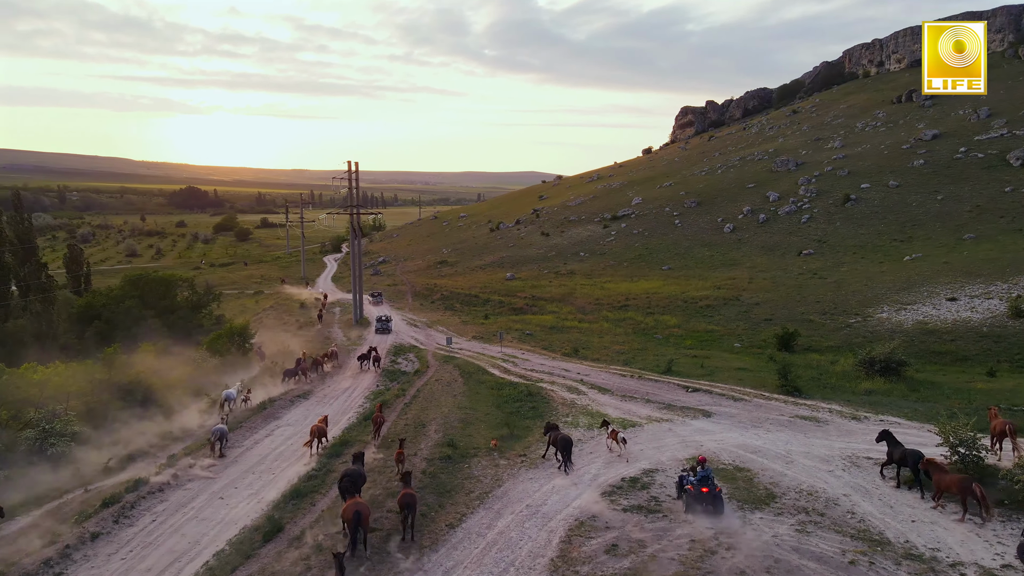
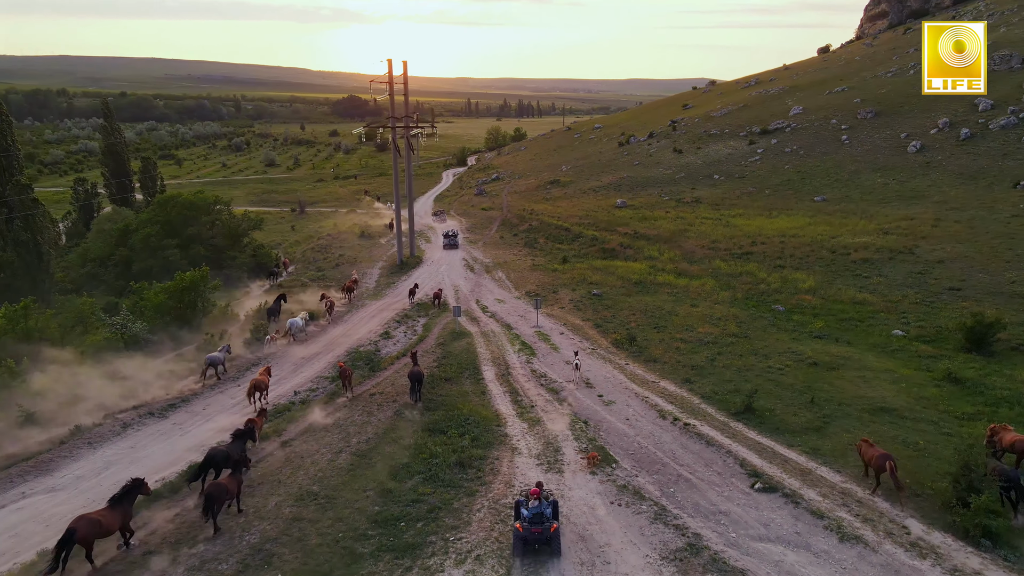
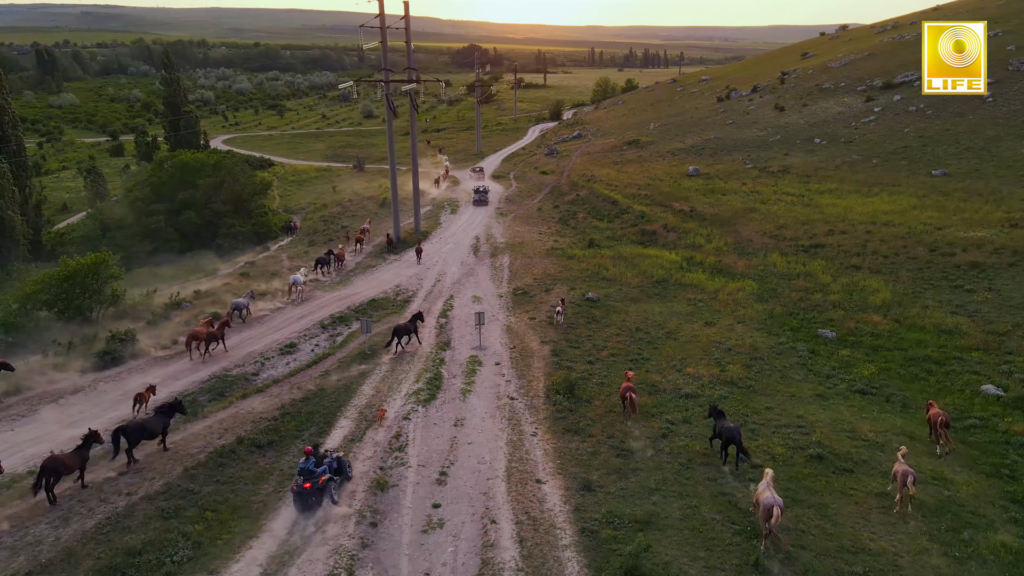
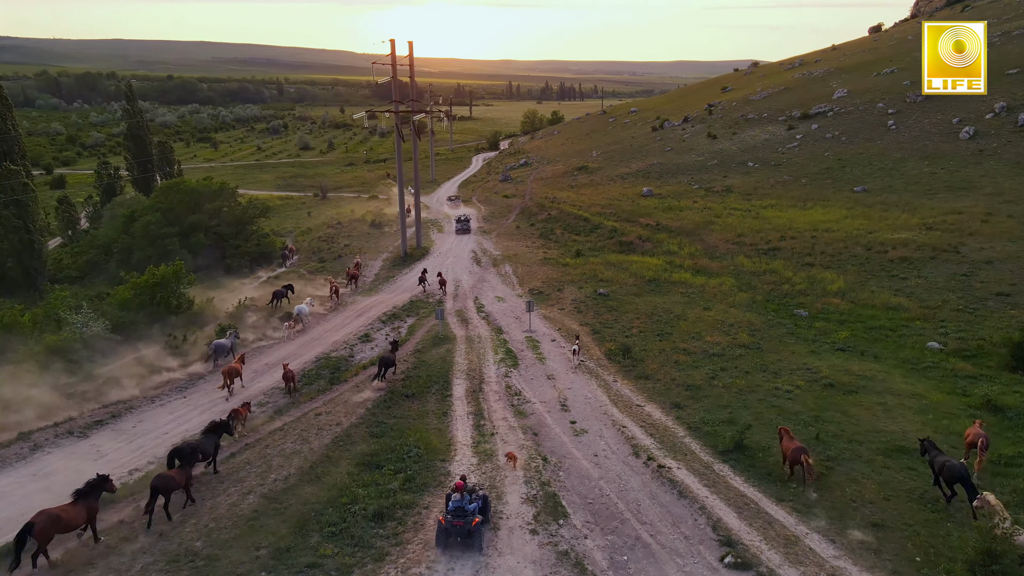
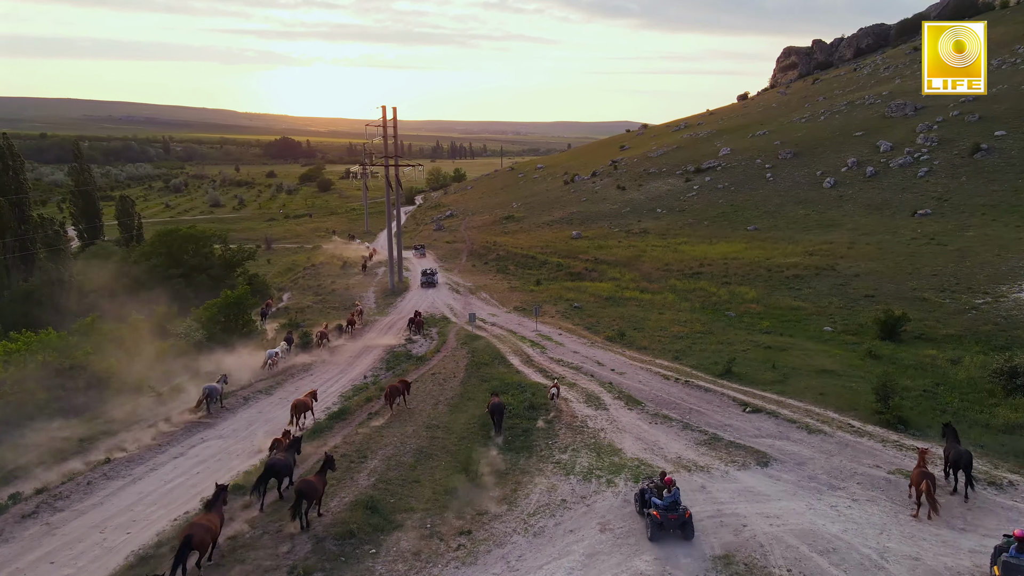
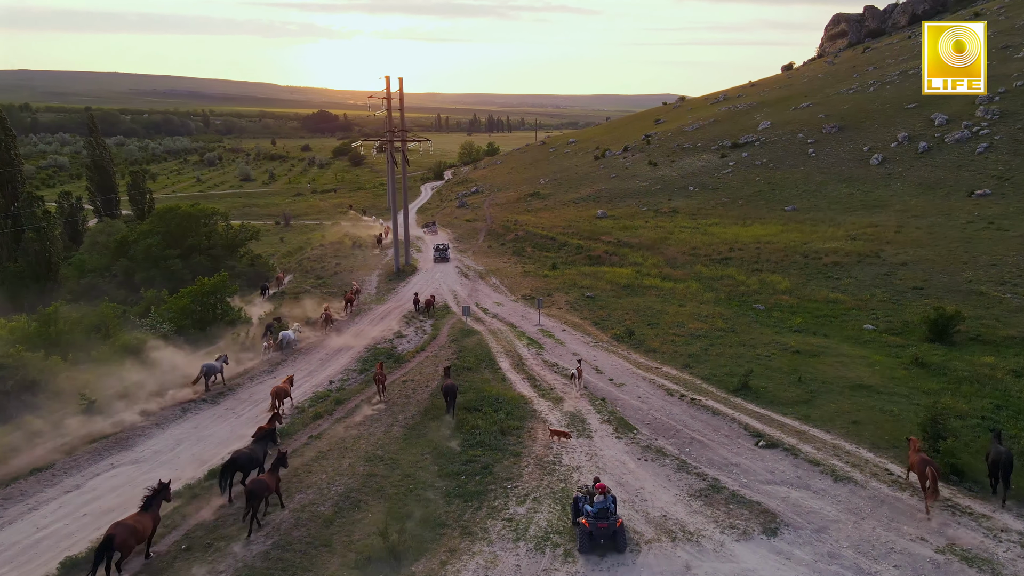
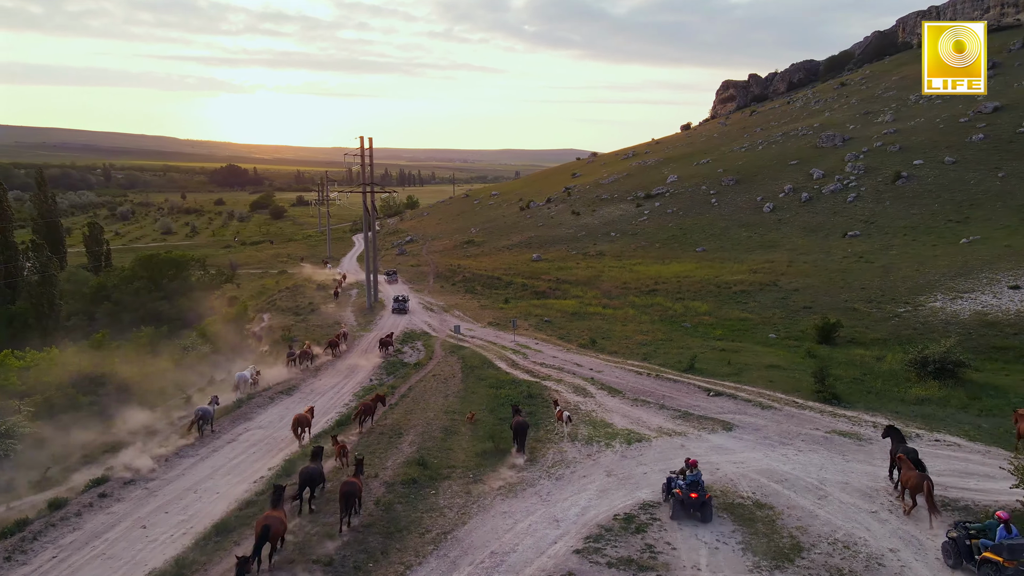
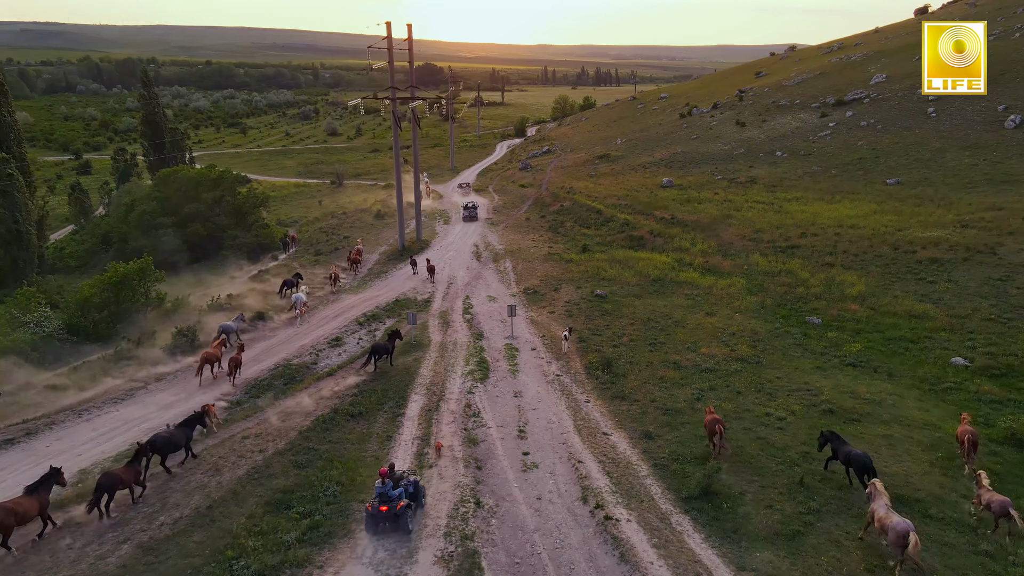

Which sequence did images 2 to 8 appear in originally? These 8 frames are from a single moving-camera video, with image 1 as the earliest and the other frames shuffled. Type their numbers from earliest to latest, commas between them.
7, 5, 6, 2, 4, 8, 3
